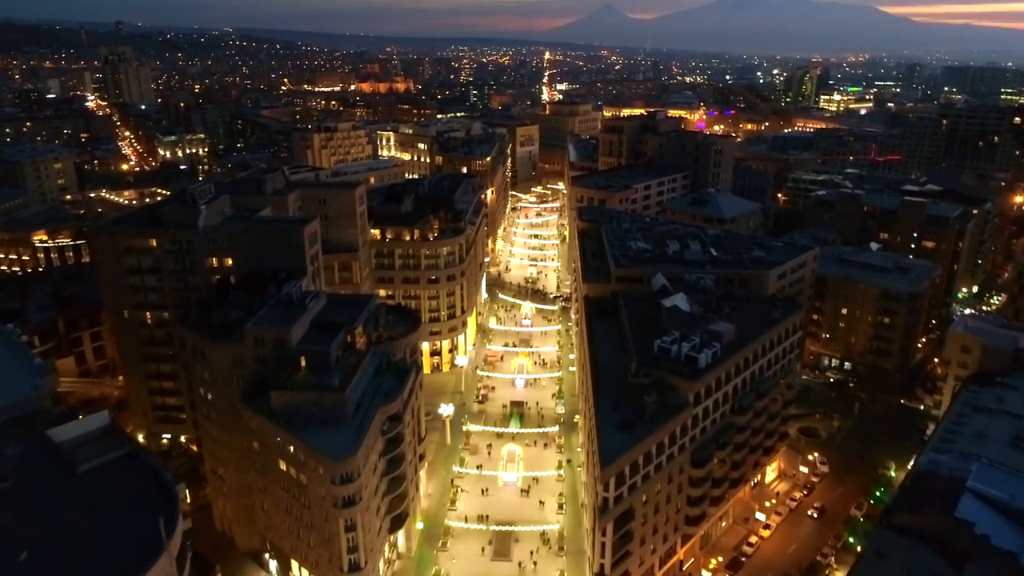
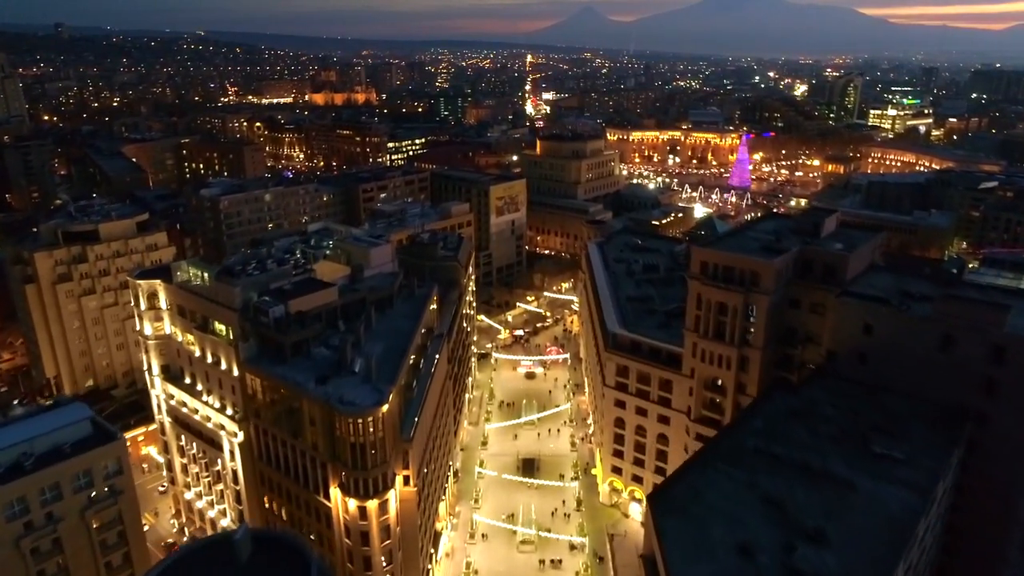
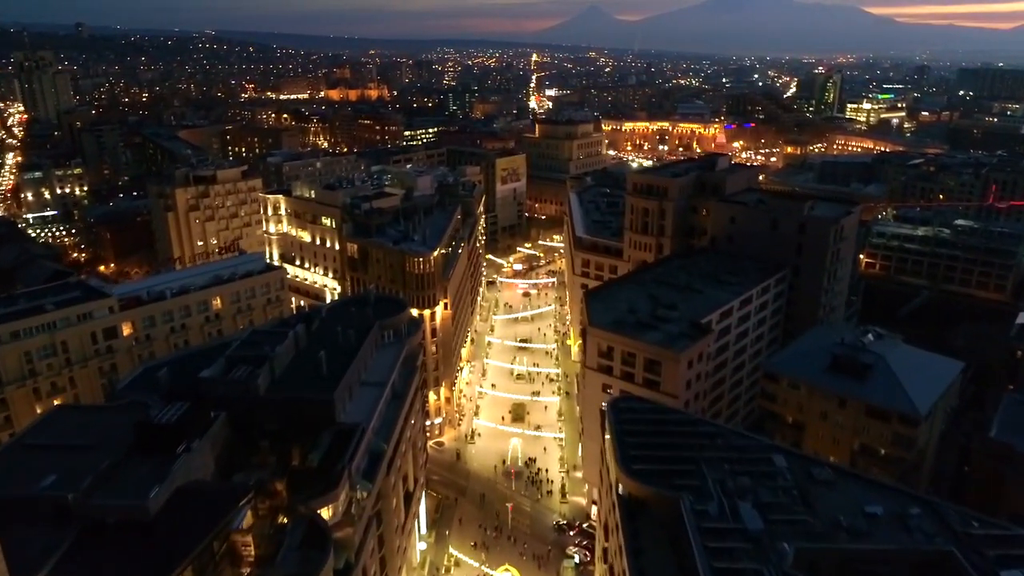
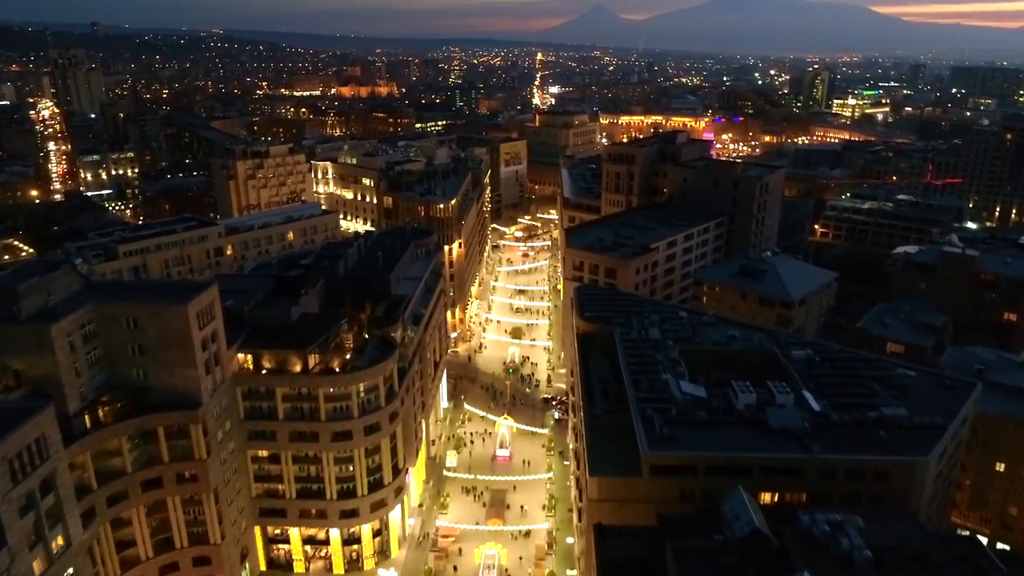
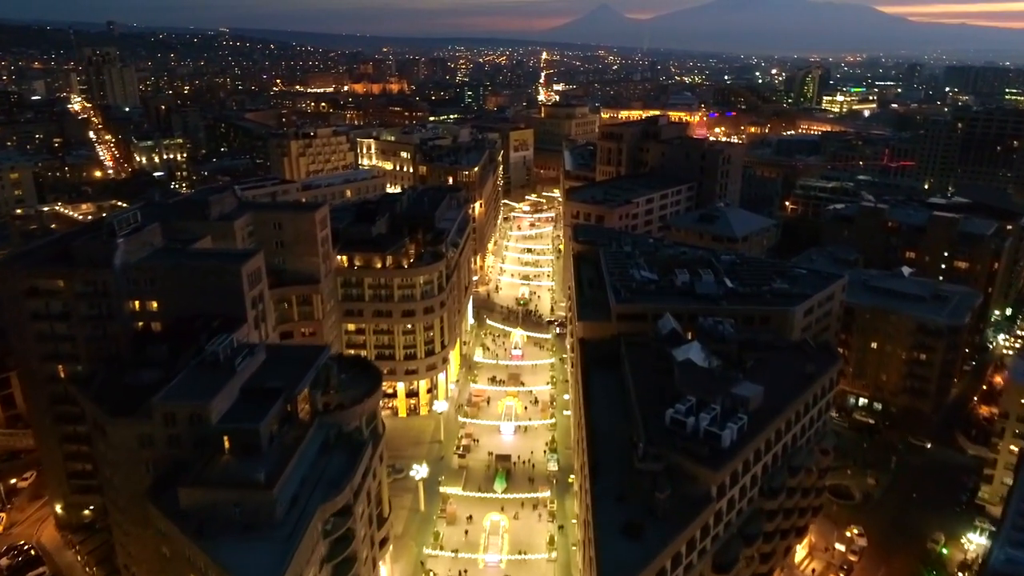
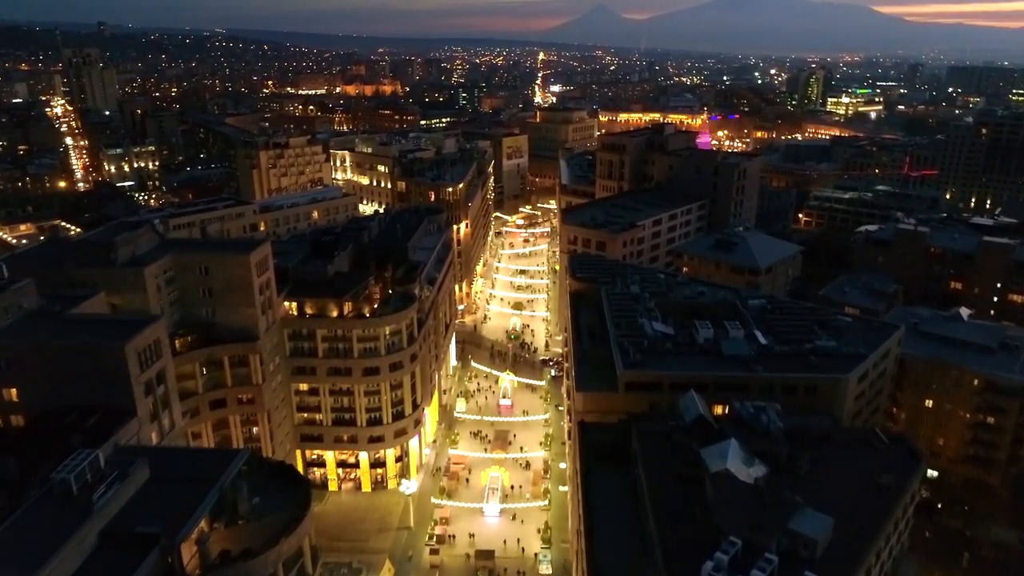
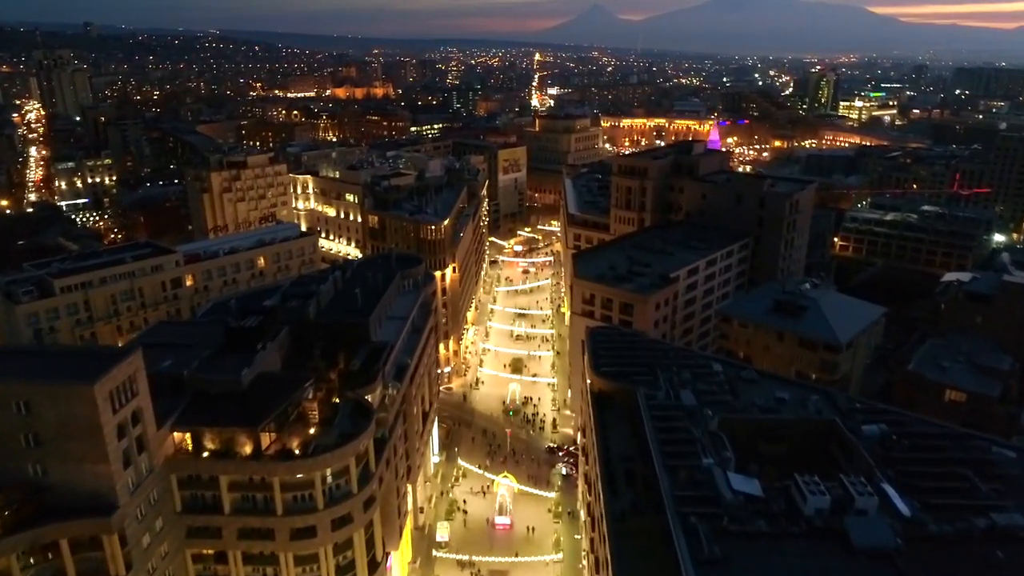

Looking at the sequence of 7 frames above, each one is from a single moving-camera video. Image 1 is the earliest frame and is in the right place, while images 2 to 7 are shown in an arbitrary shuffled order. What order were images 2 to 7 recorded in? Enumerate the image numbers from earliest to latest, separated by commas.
5, 6, 4, 7, 3, 2
